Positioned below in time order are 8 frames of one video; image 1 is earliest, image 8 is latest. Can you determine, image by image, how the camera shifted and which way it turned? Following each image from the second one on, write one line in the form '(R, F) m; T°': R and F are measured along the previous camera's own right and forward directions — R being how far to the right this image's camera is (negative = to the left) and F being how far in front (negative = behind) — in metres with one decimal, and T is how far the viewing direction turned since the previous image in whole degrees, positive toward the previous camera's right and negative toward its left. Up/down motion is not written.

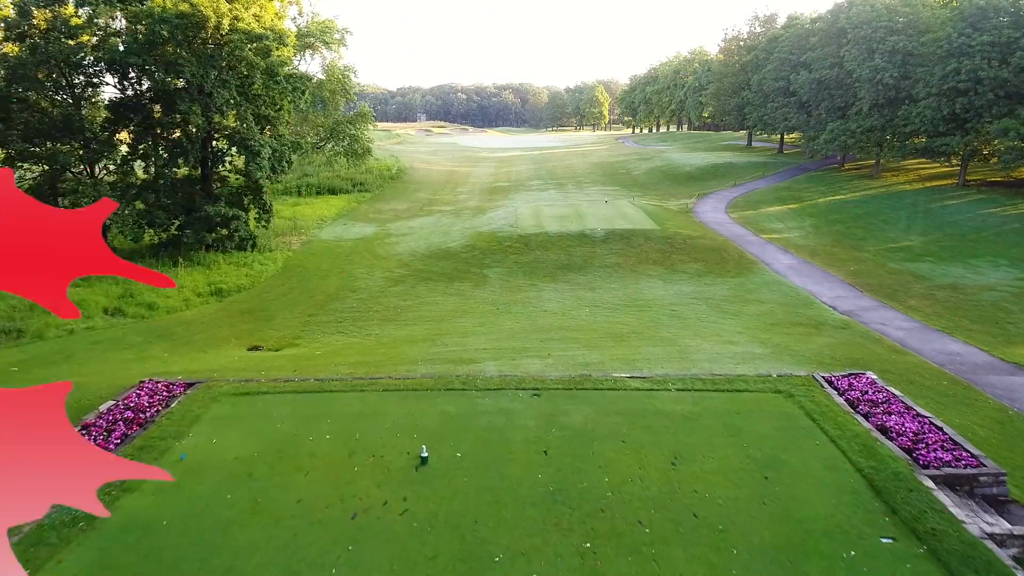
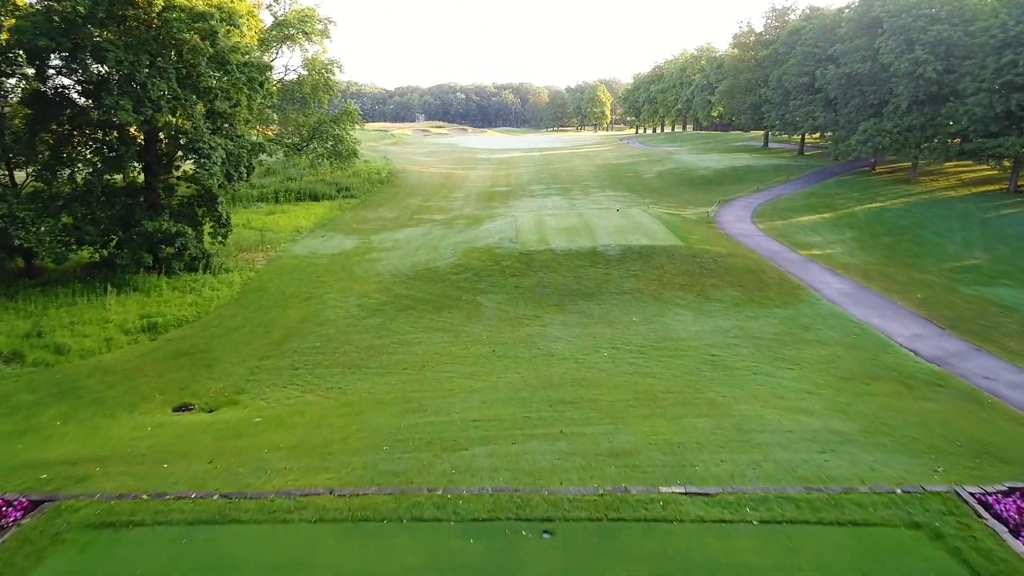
(0.0, +3.5) m; 0°
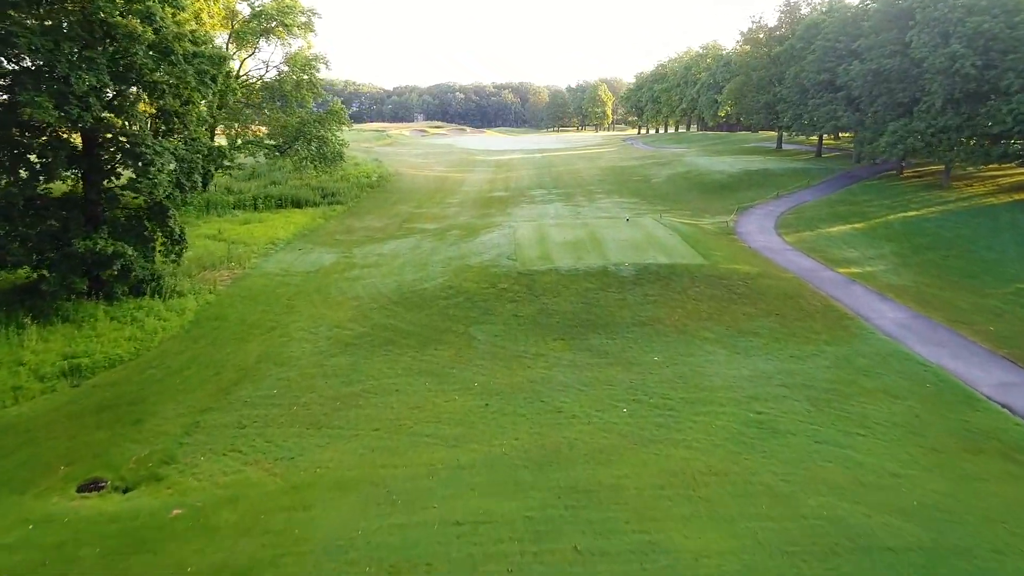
(0.0, +2.7) m; 0°
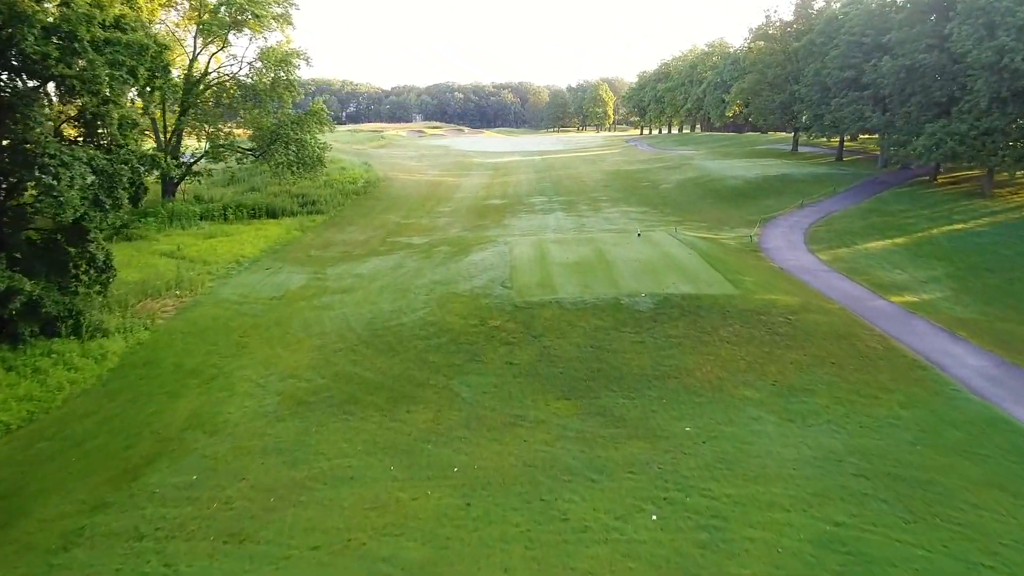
(+0.2, +2.9) m; 0°
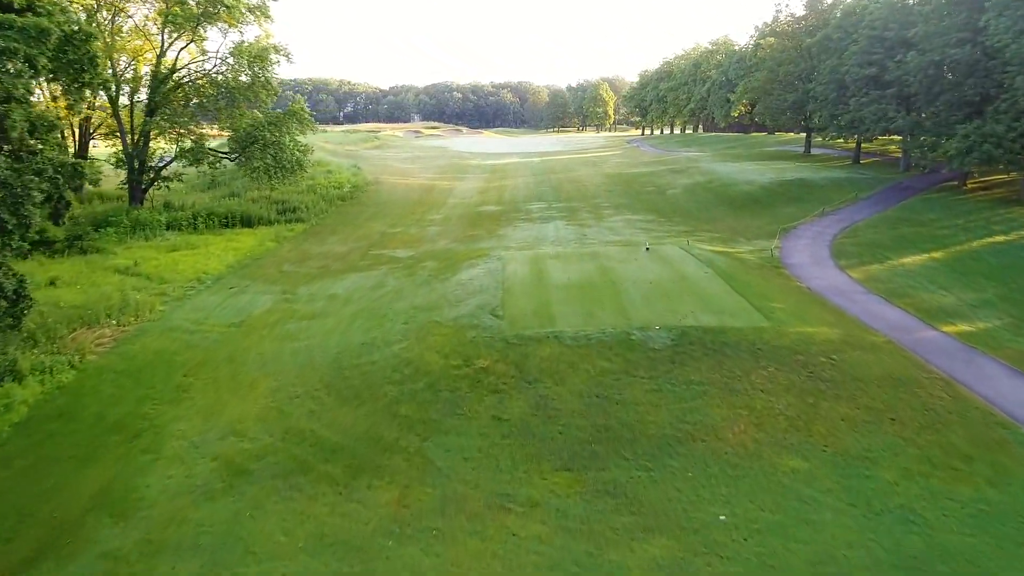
(+0.2, +2.3) m; 0°
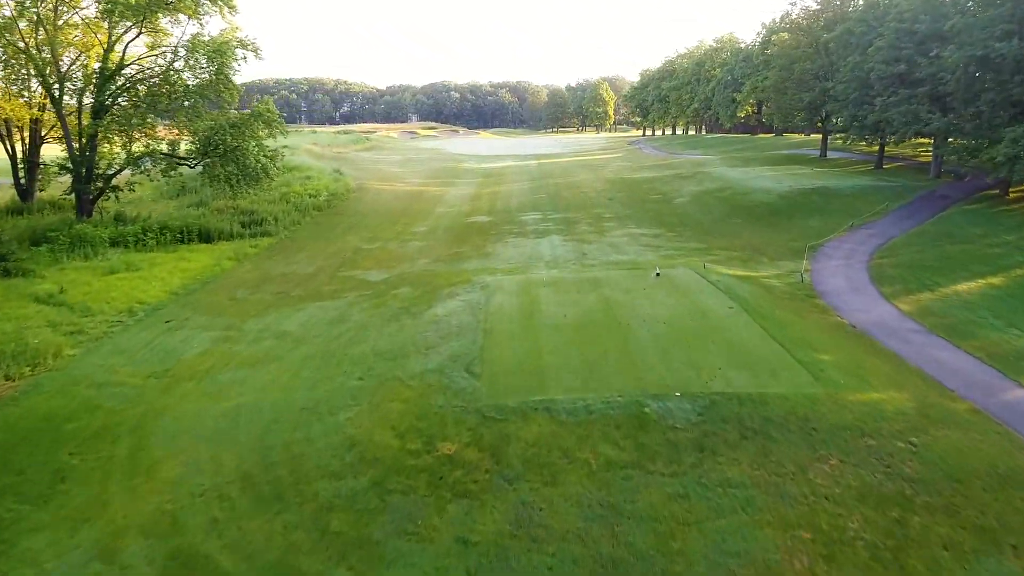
(+0.4, +2.9) m; 0°
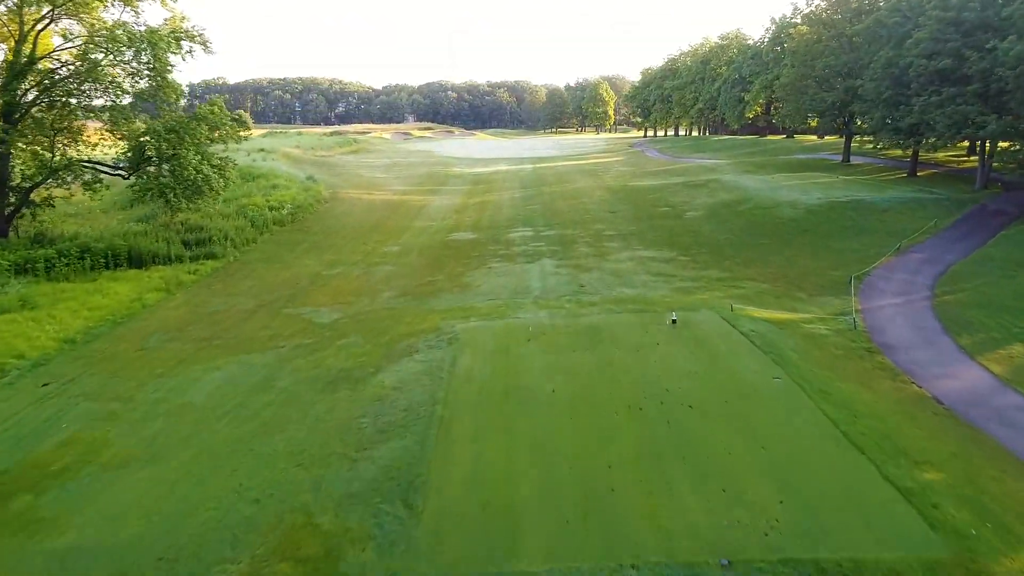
(+0.5, +3.6) m; 0°
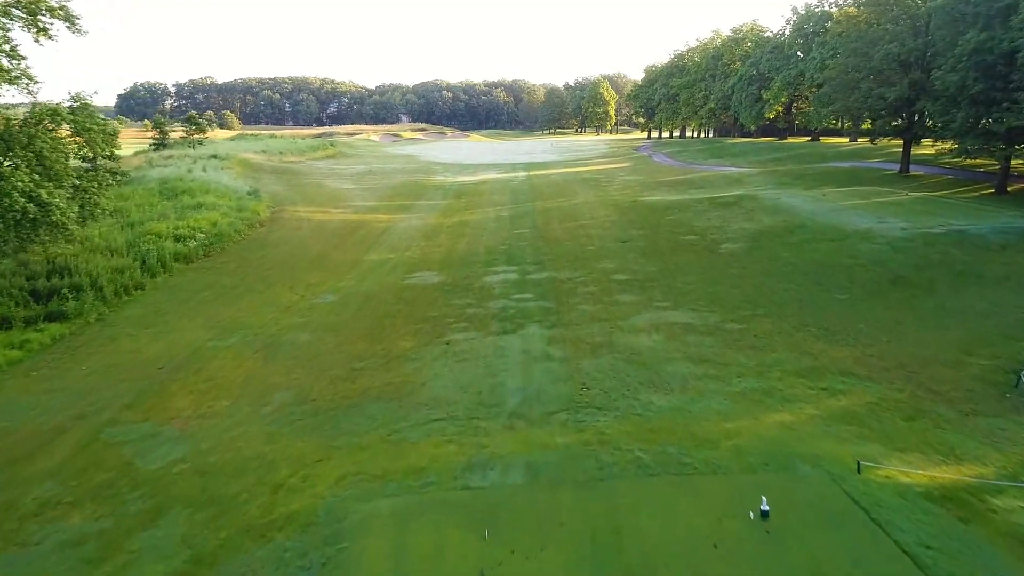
(+0.7, +6.4) m; 0°
